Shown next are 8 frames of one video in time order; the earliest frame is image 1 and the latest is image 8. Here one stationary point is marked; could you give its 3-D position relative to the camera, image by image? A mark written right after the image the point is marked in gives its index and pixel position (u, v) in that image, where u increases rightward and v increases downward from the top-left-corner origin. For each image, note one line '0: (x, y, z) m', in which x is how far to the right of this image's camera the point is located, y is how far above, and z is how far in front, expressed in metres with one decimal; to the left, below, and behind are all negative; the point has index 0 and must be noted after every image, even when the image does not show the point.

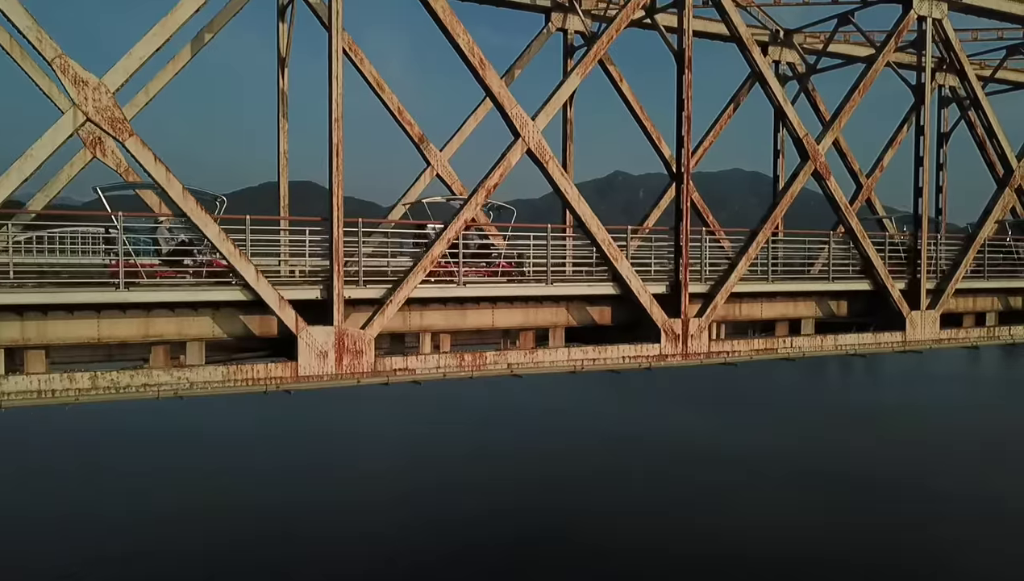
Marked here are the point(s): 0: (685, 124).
0: (+2.1, +2.0, +10.0) m
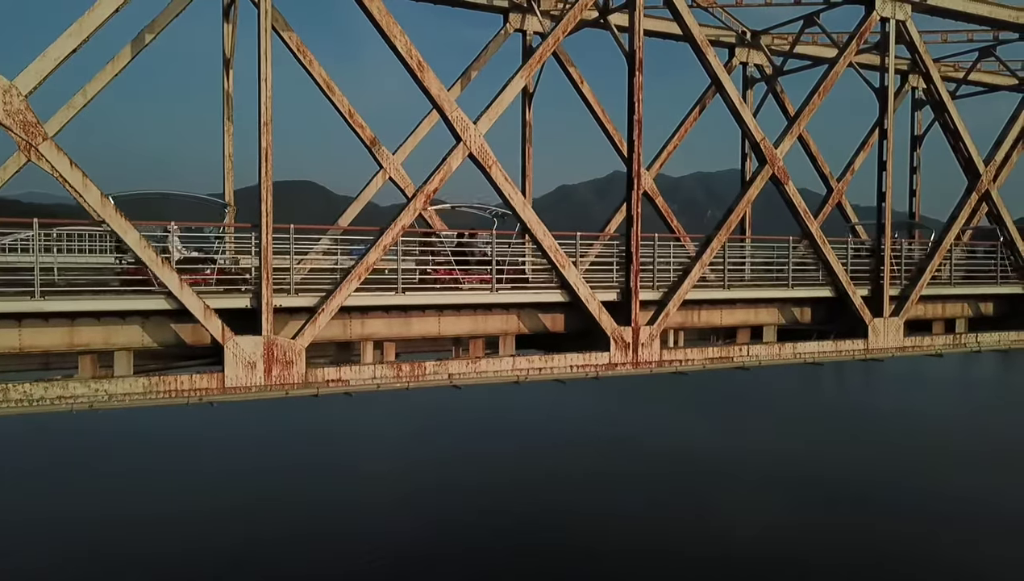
0: (+1.5, +2.0, +9.8) m
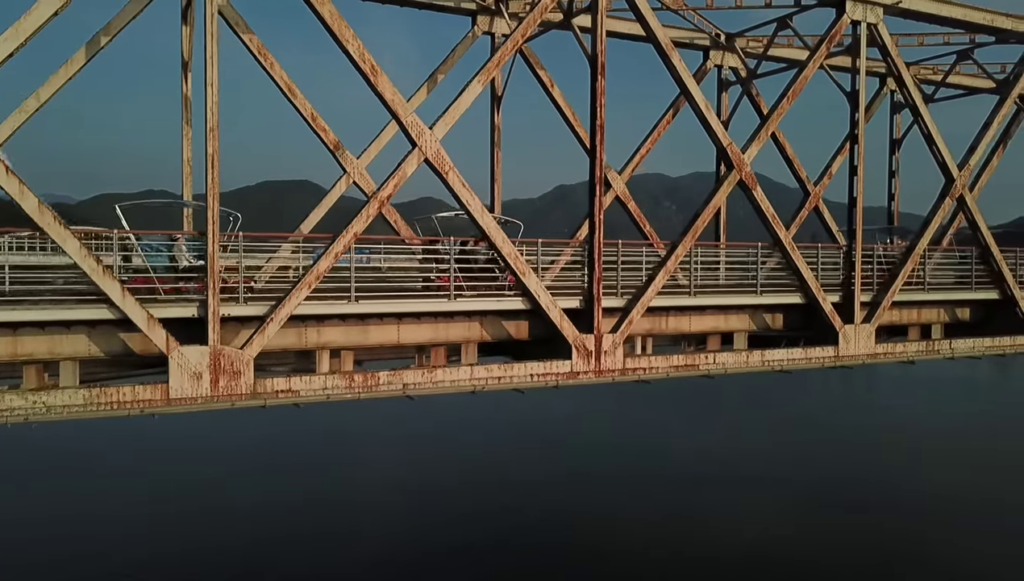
0: (+1.0, +1.9, +9.7) m
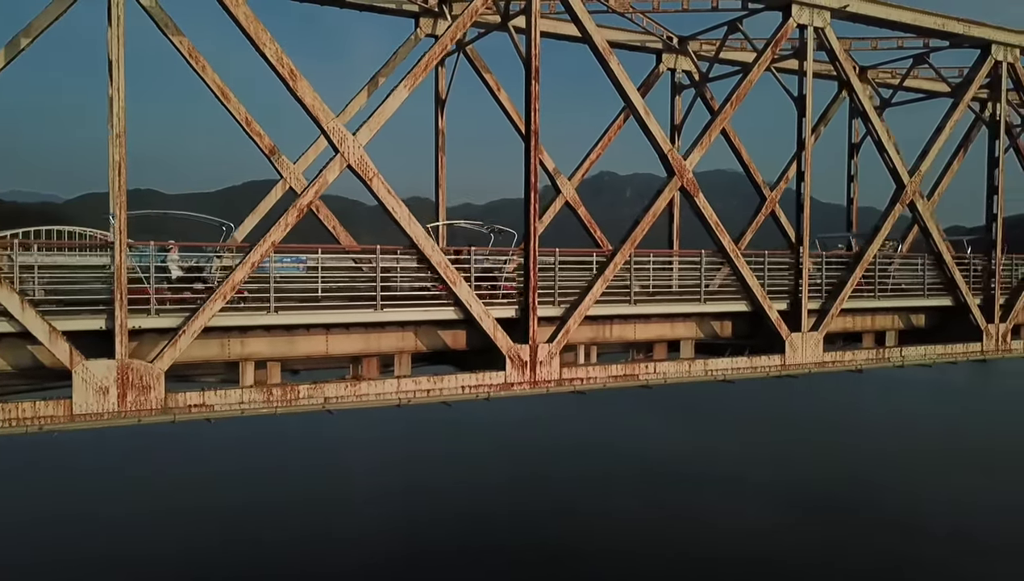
0: (+0.2, +1.8, +9.4) m
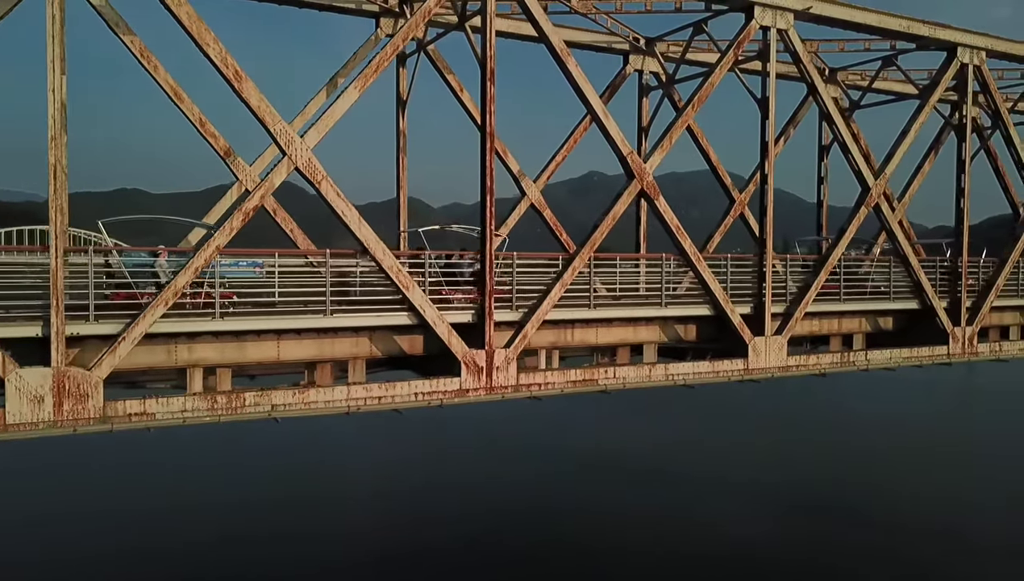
0: (-0.3, +1.7, +9.3) m
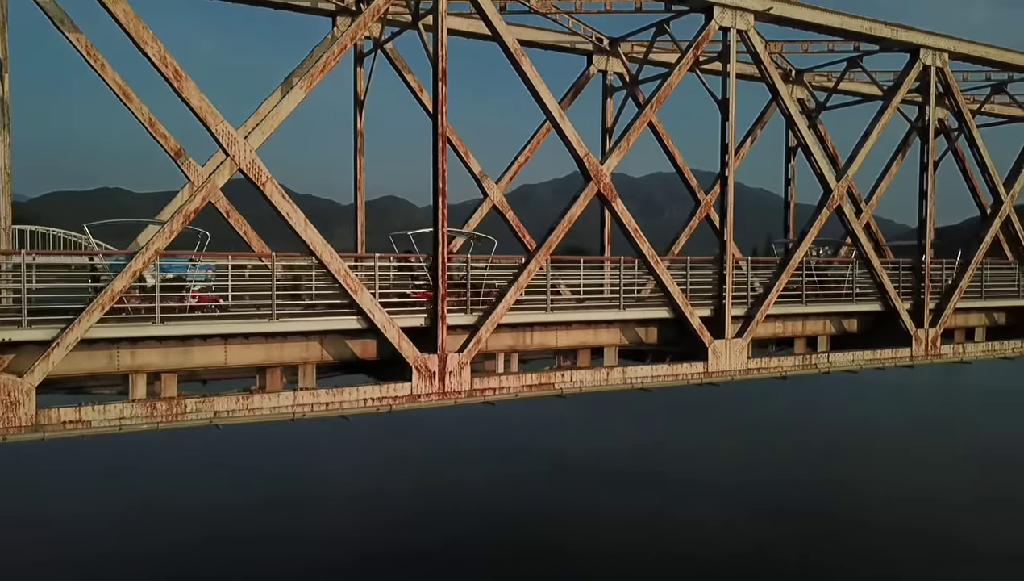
0: (-0.8, +1.7, +9.2) m
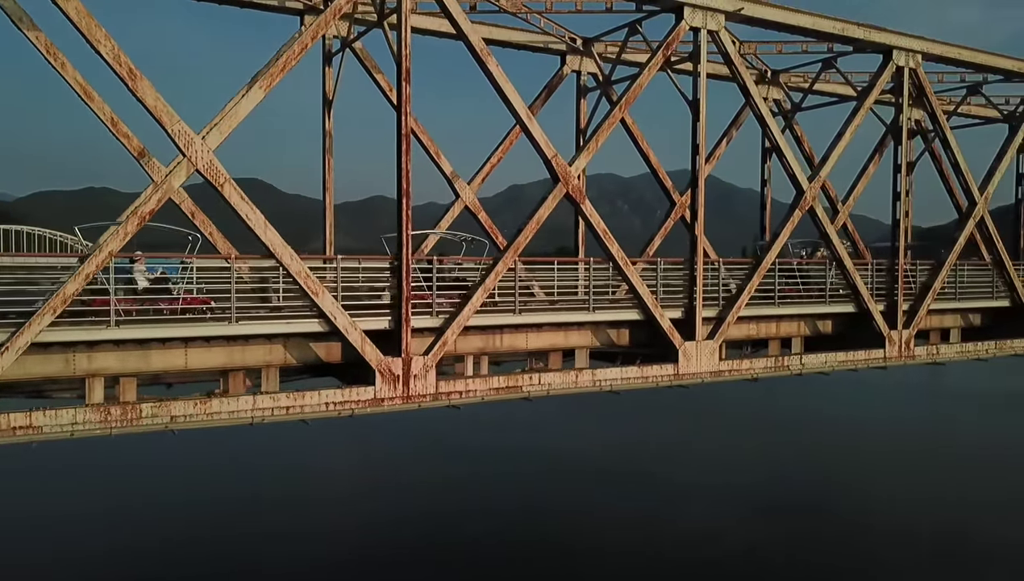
0: (-1.2, +1.6, +9.1) m
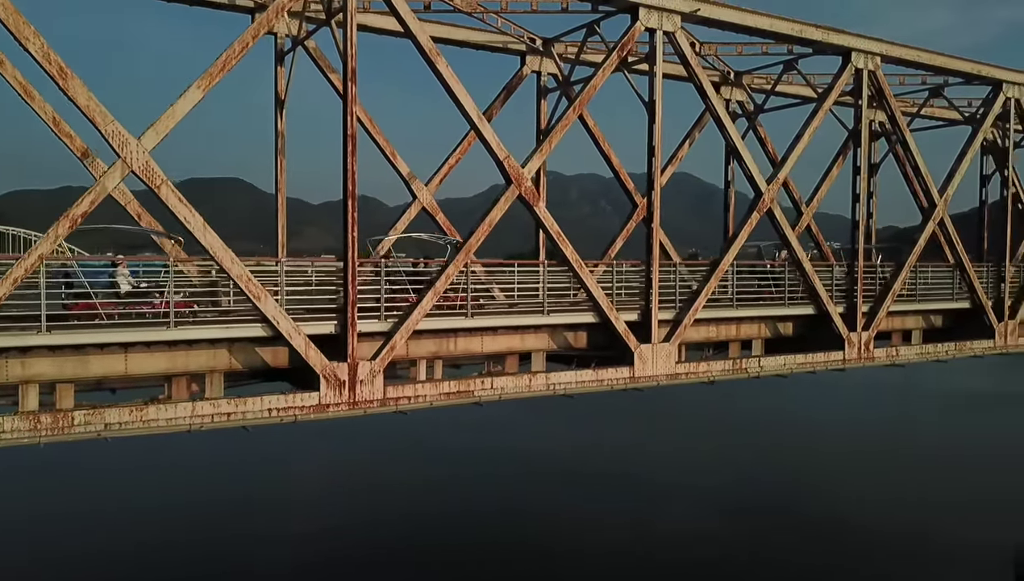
0: (-1.8, +1.6, +8.9) m
